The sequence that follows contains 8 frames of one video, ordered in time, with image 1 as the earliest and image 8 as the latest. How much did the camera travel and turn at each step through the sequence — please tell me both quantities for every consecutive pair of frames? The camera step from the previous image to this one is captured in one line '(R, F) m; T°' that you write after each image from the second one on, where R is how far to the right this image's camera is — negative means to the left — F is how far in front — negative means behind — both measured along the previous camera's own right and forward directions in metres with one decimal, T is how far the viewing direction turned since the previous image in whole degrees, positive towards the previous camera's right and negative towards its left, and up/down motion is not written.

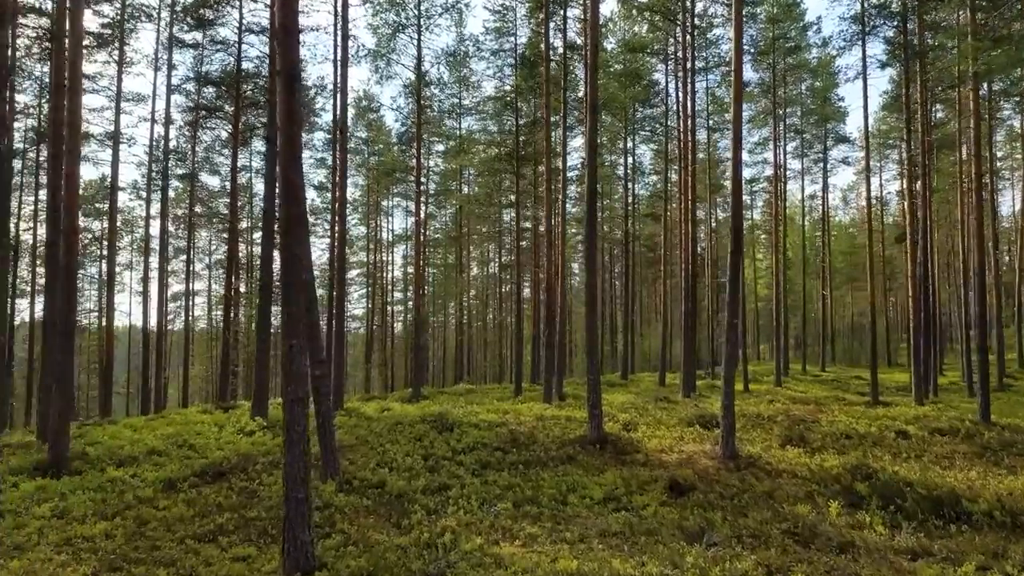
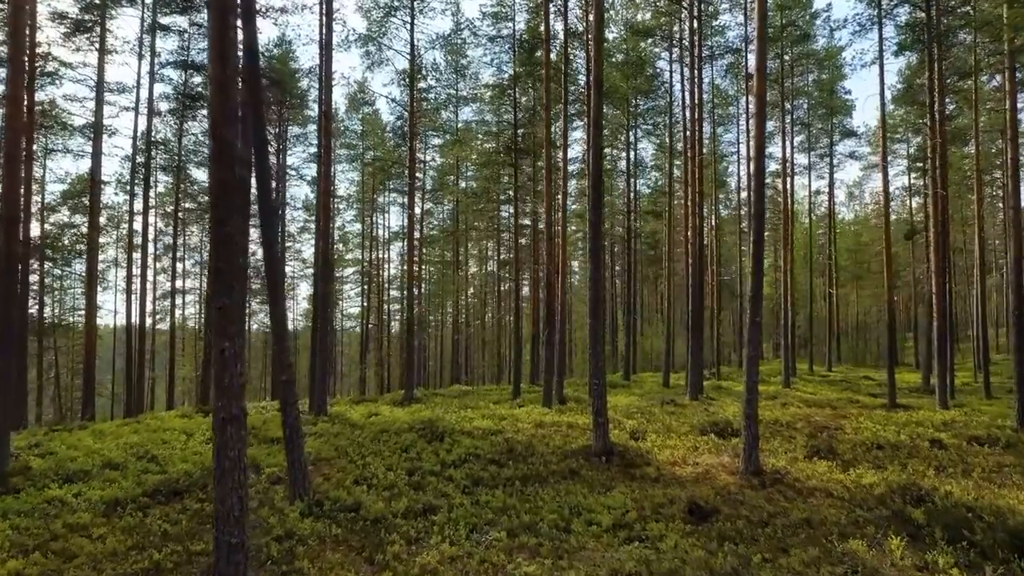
(+0.1, +1.0) m; 0°
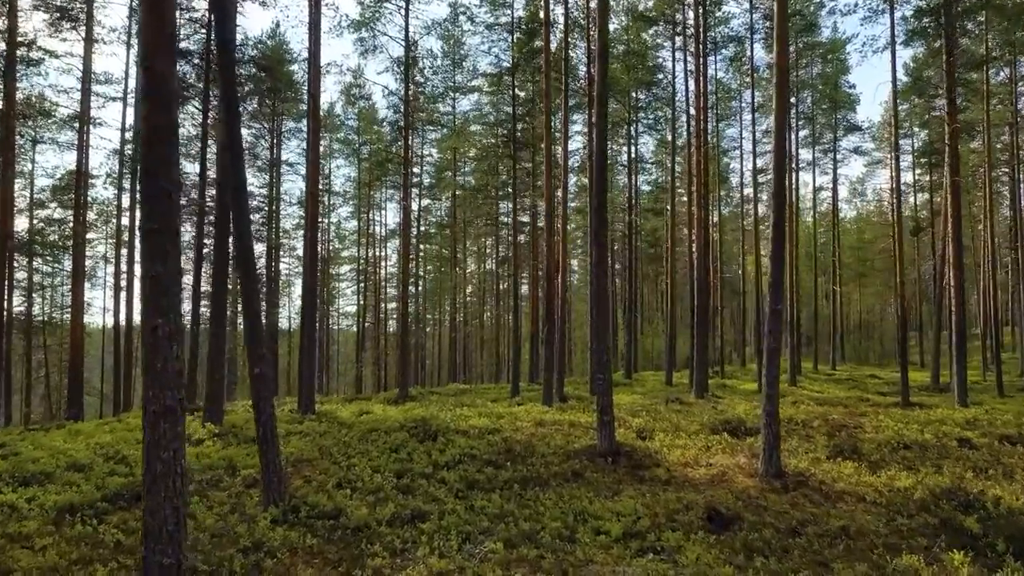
(0.0, +0.7) m; 0°
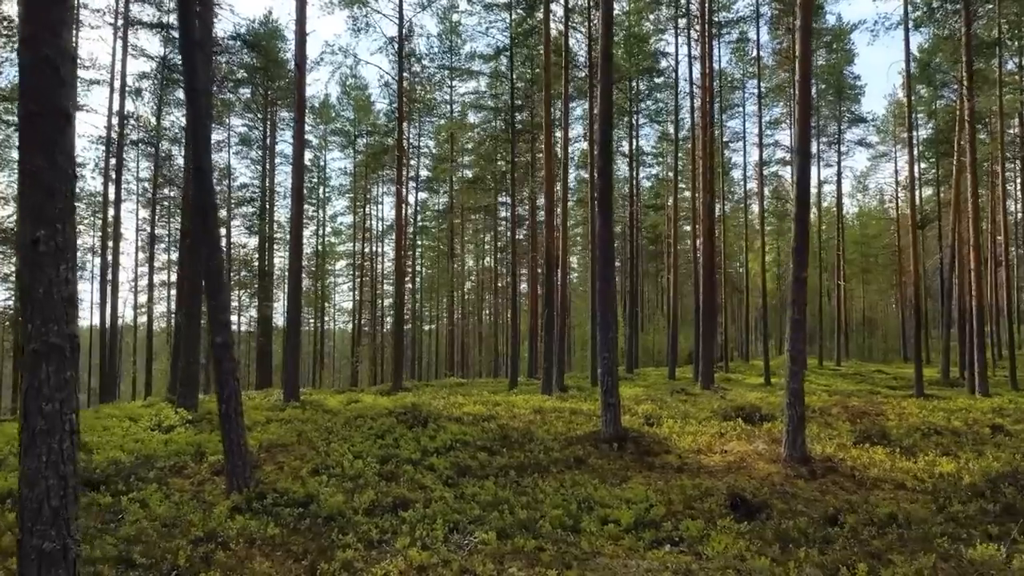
(0.0, +0.7) m; 0°
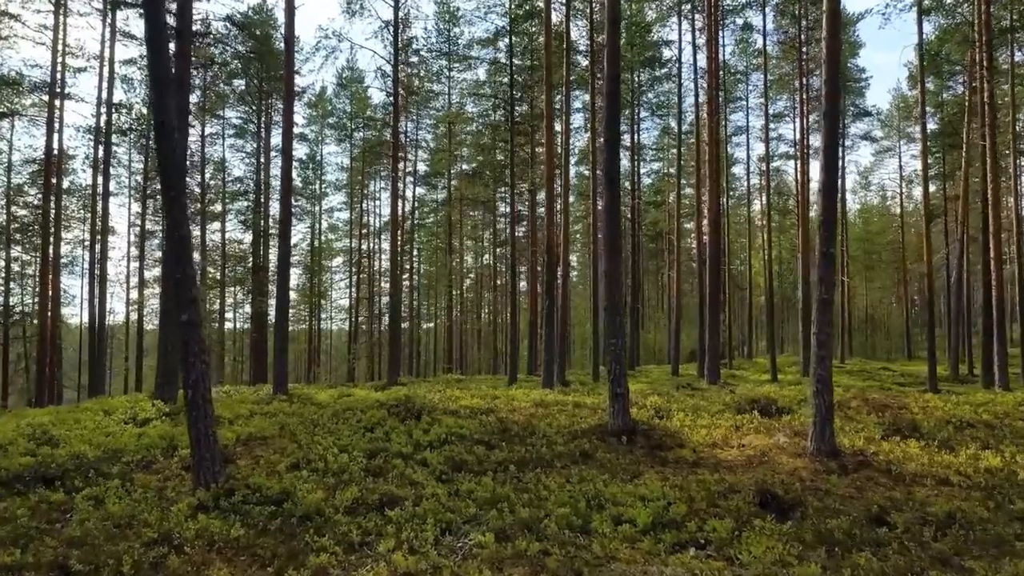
(0.0, +0.6) m; 0°
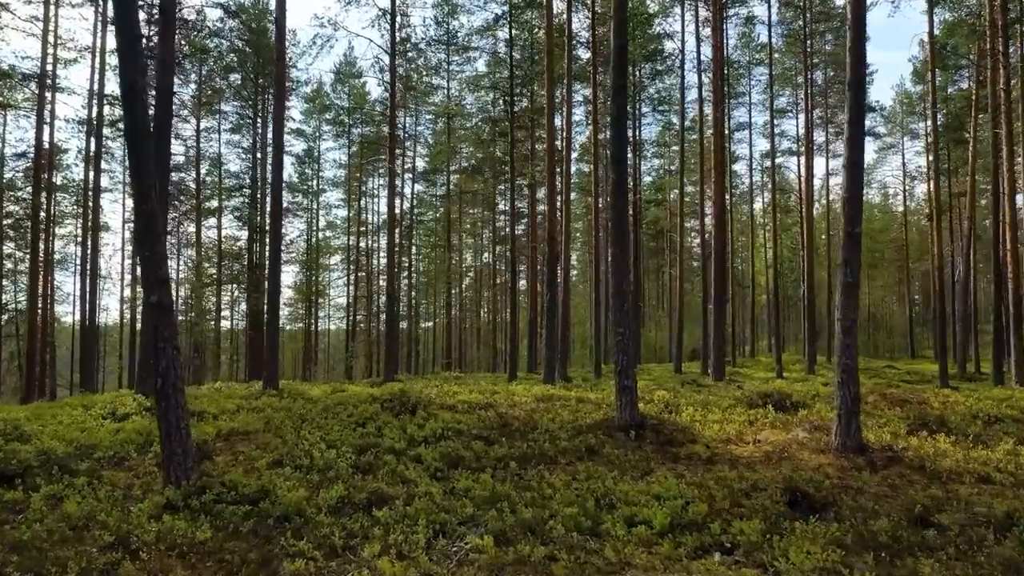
(0.0, +0.4) m; 0°
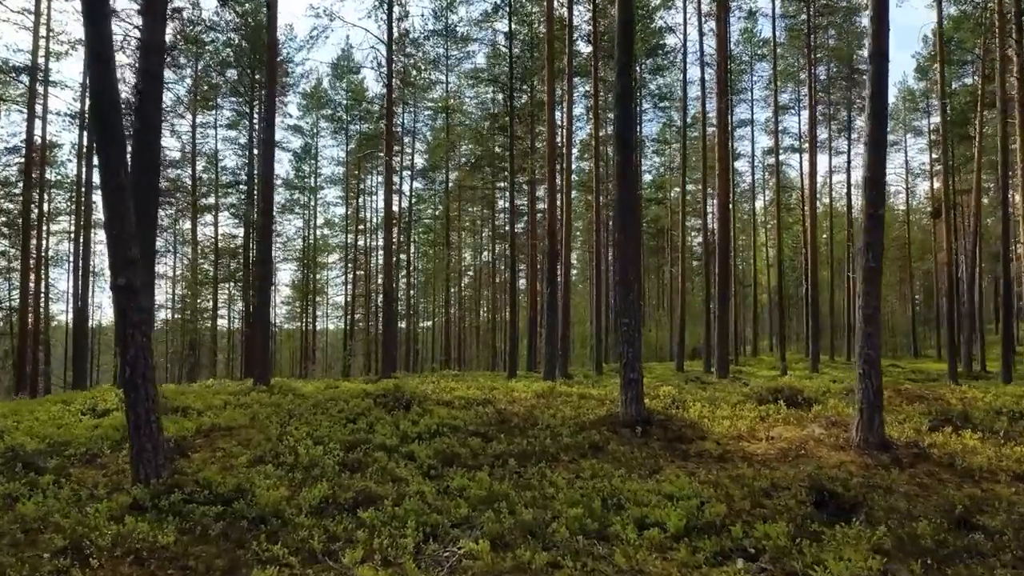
(0.0, +0.4) m; 0°
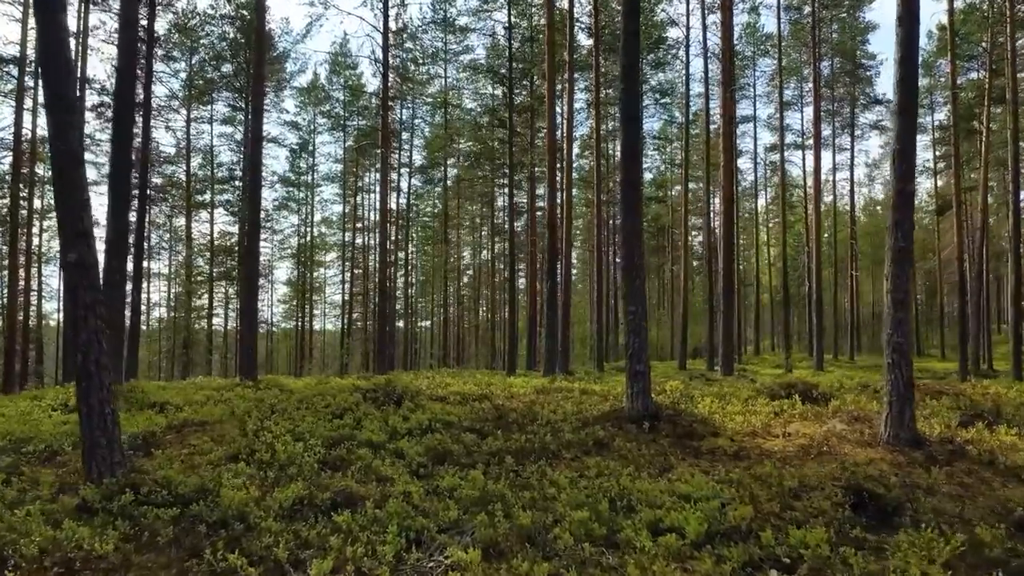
(0.0, +0.4) m; 0°
